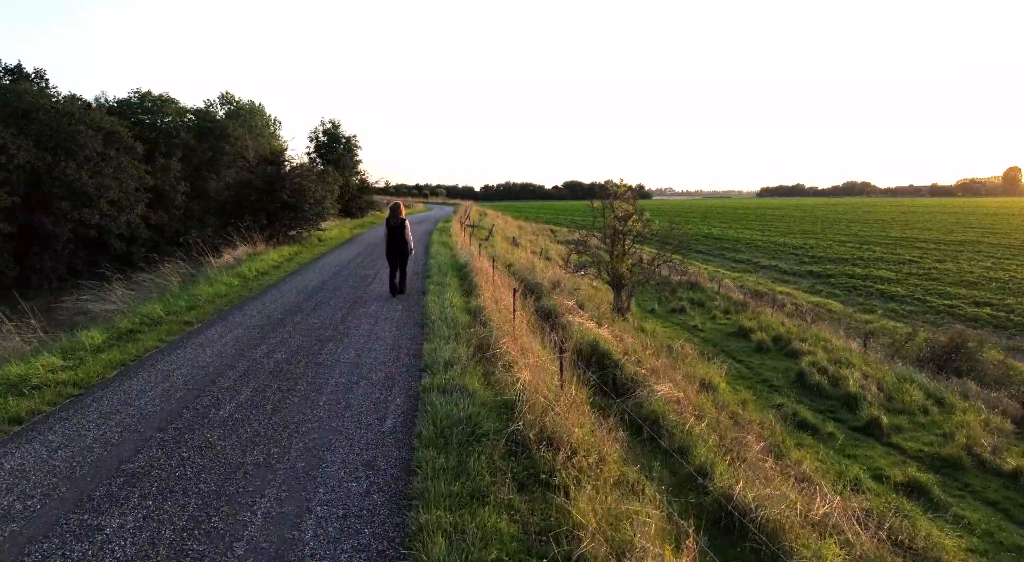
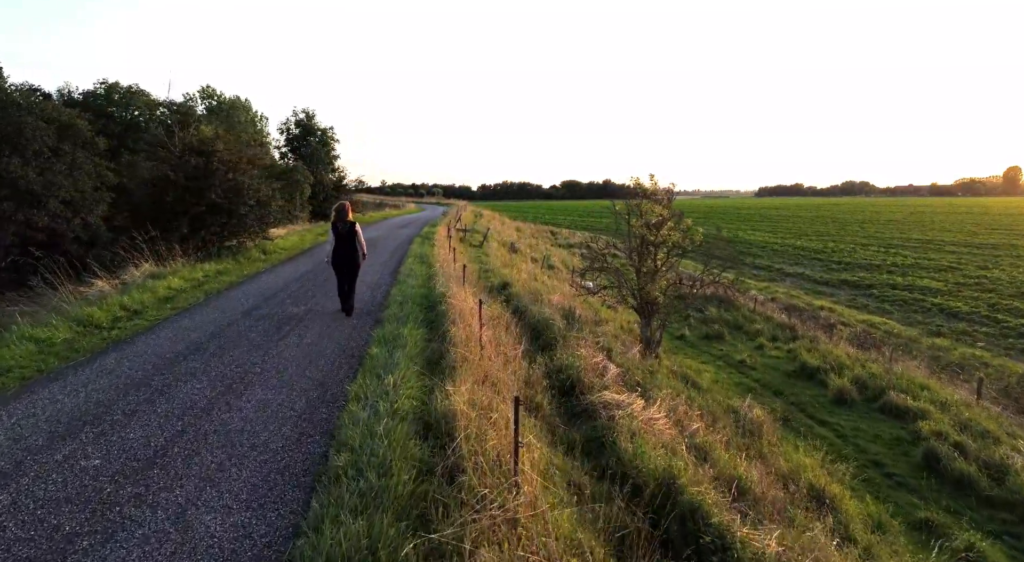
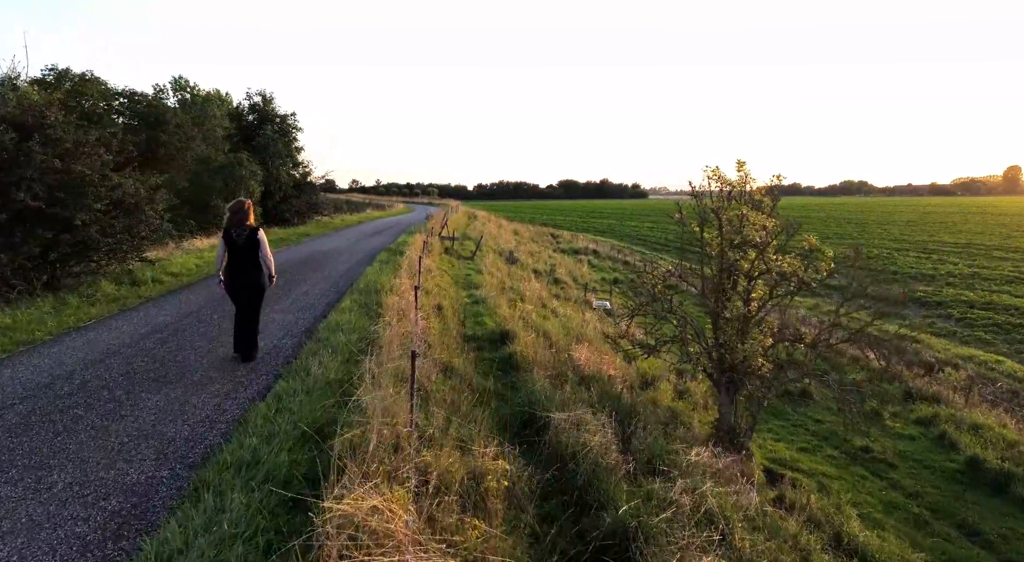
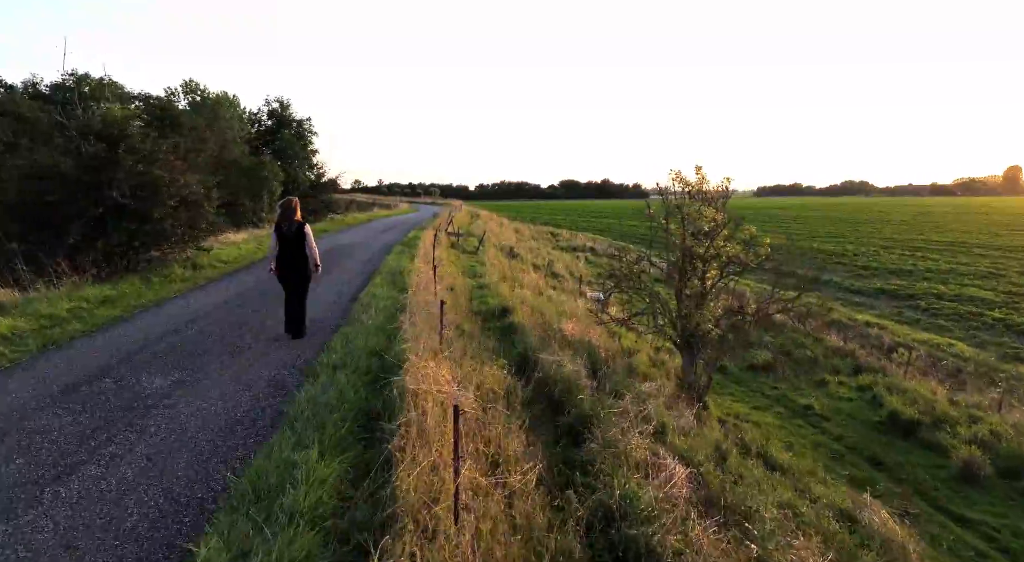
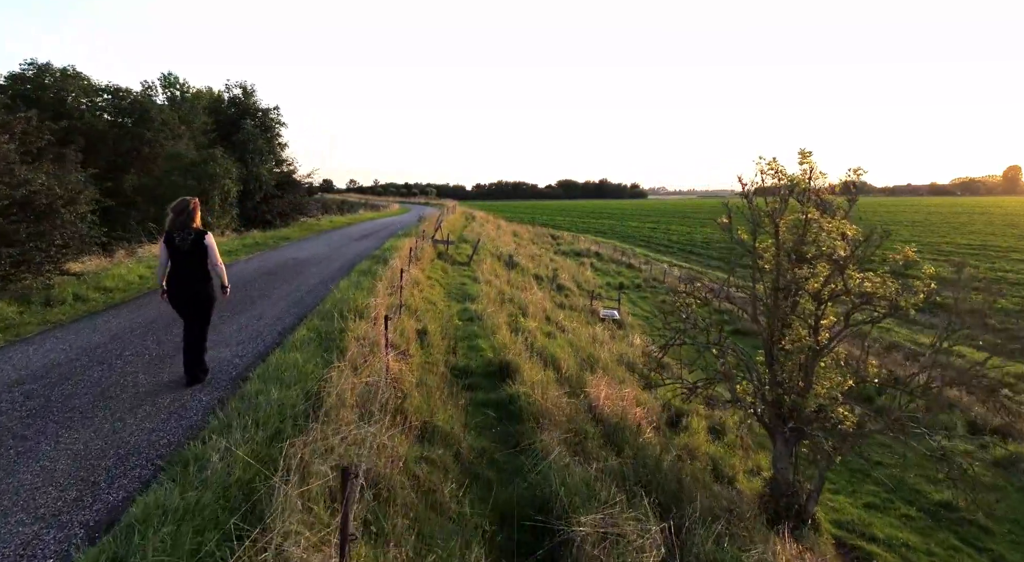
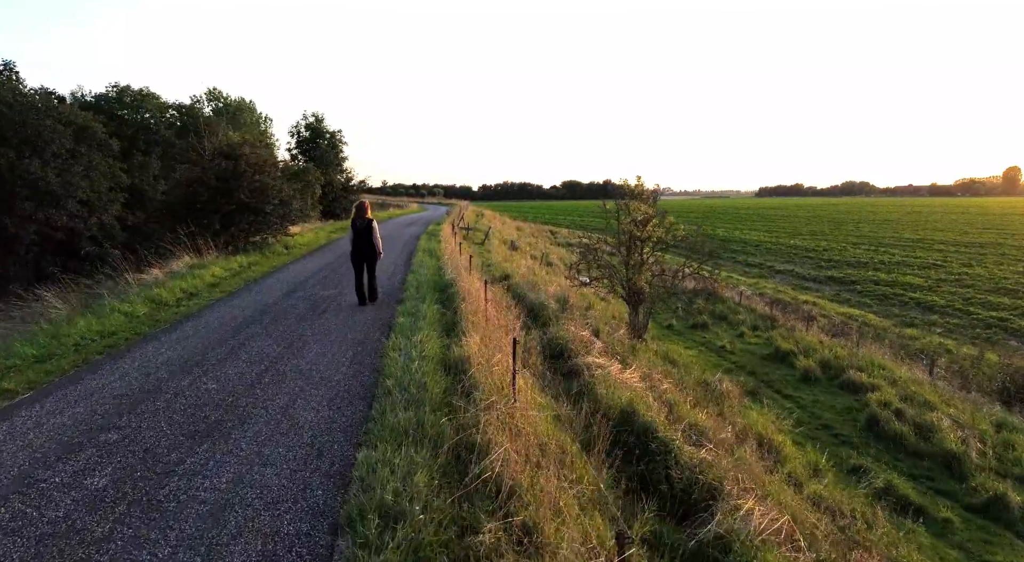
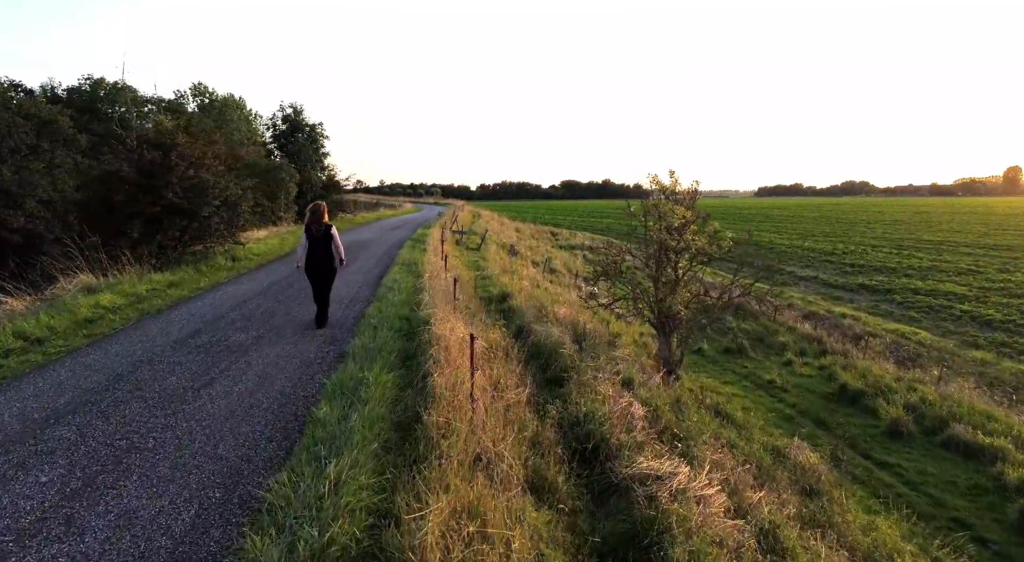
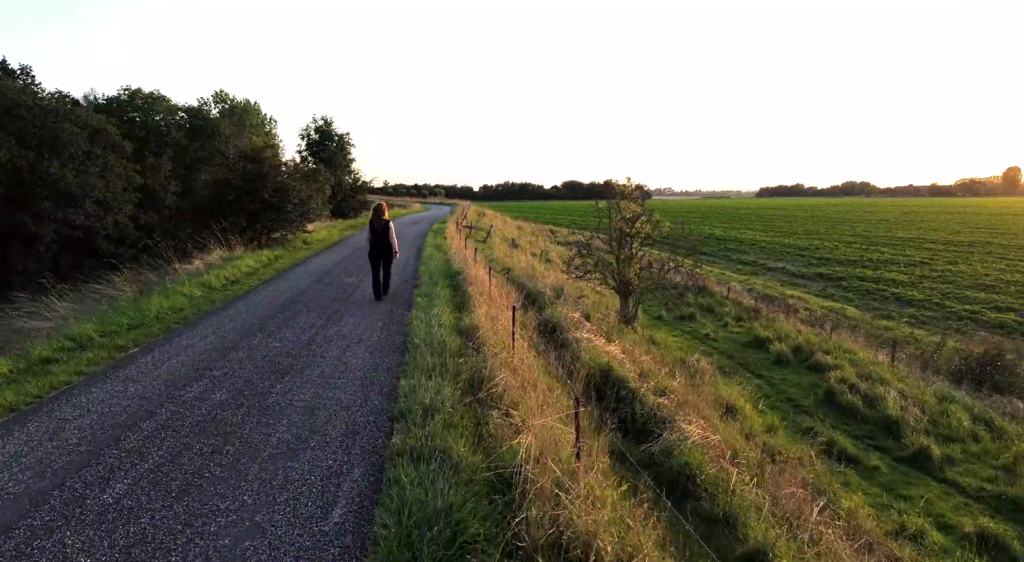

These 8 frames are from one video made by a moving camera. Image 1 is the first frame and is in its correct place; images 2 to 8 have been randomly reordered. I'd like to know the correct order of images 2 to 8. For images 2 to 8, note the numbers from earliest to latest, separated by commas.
8, 6, 2, 7, 4, 3, 5
